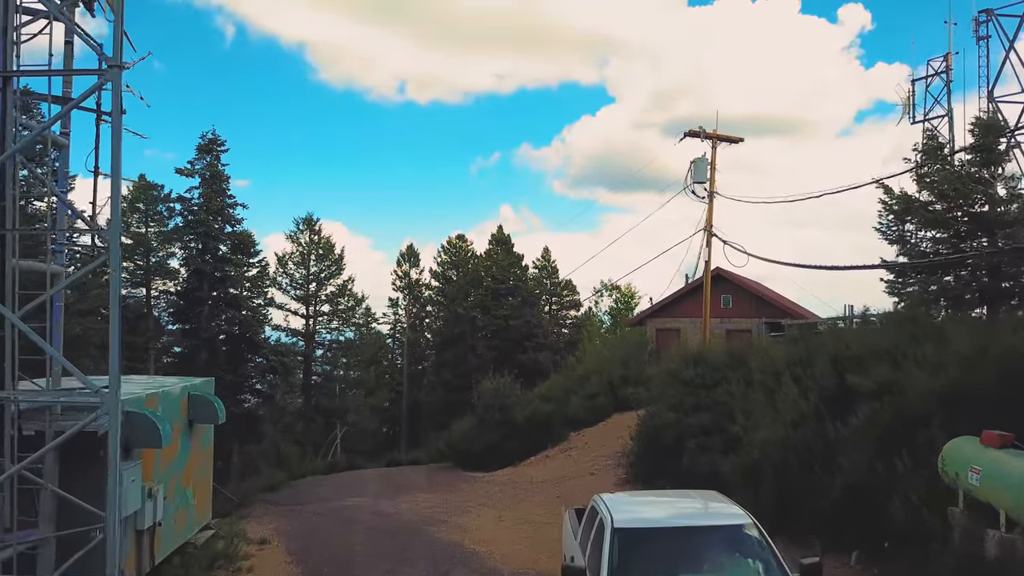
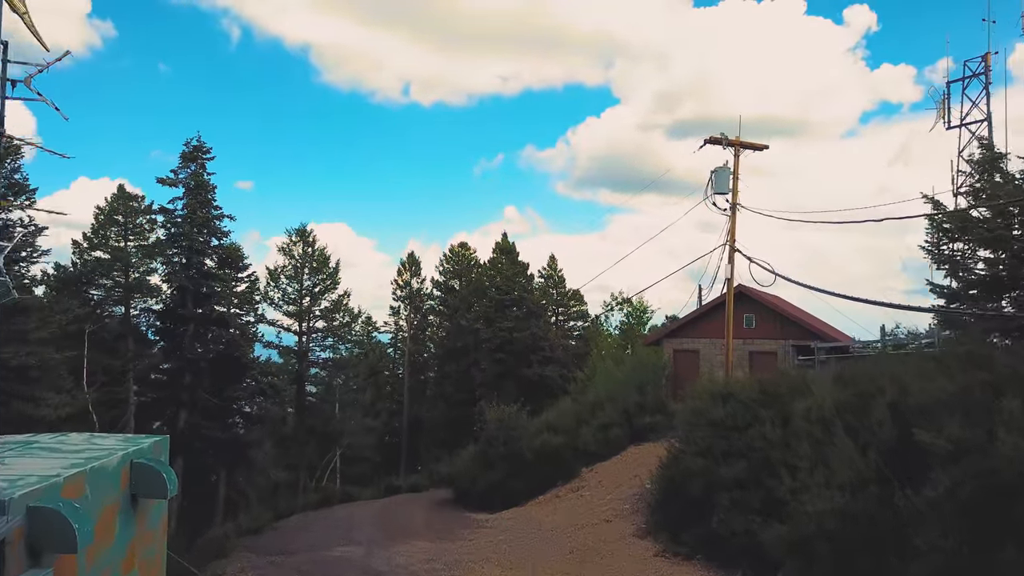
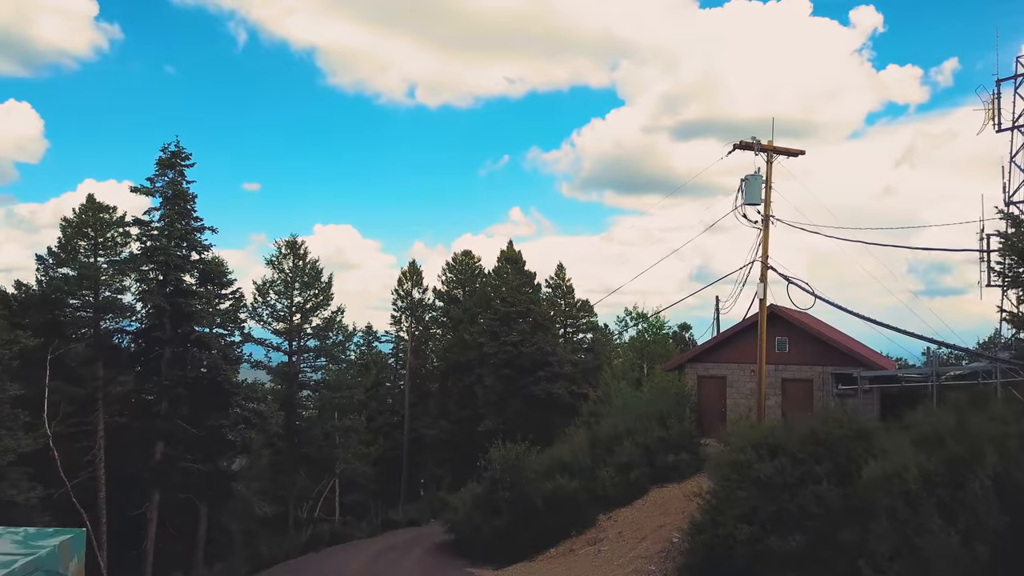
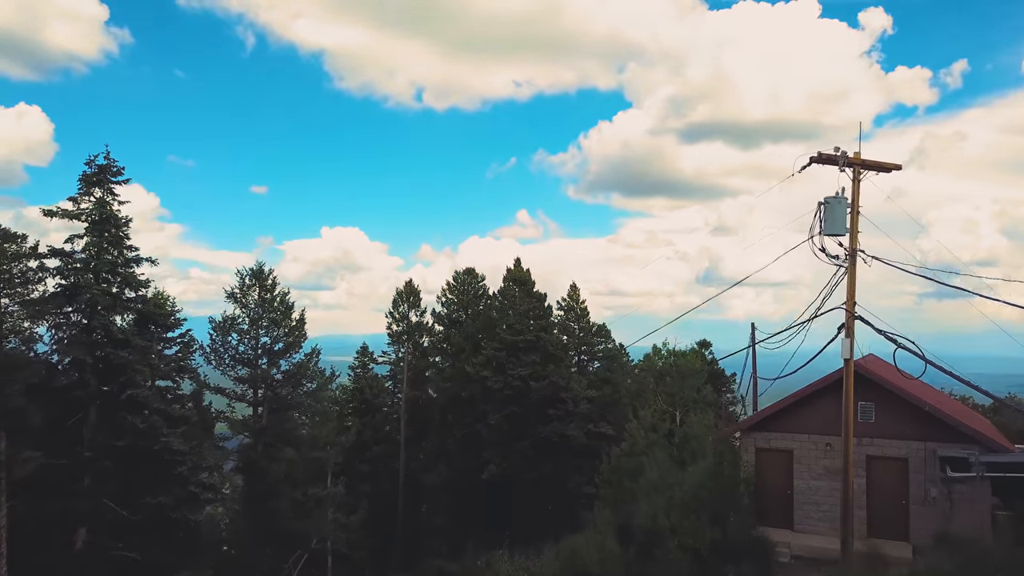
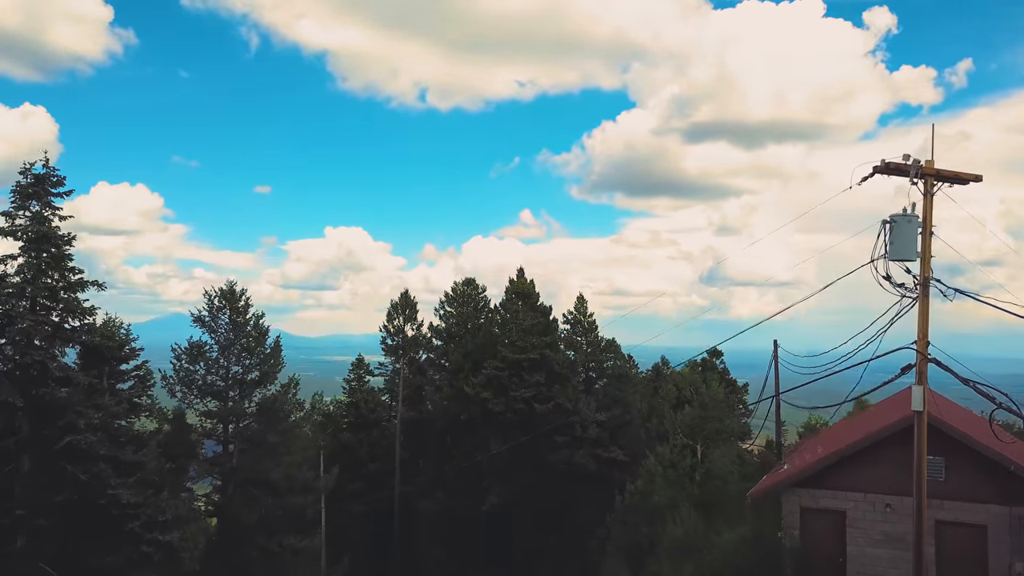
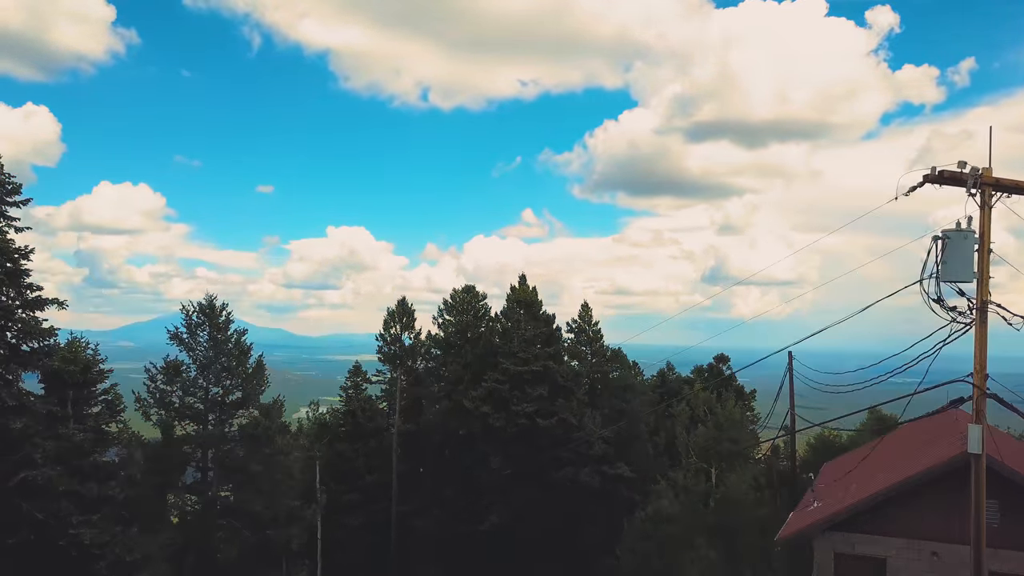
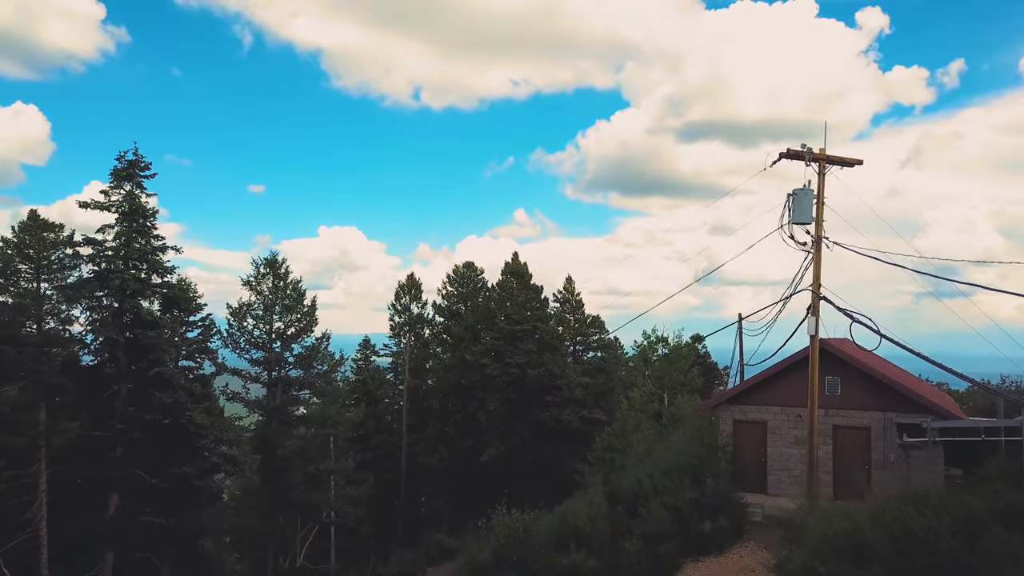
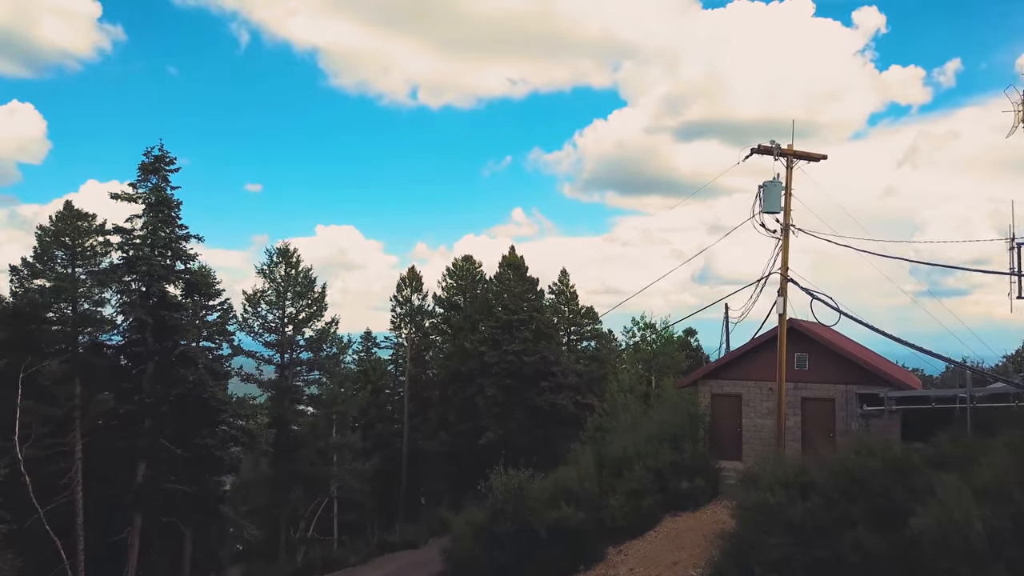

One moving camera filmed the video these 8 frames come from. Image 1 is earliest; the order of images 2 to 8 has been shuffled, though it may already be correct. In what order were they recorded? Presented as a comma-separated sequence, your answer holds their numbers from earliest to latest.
2, 3, 8, 7, 4, 5, 6
